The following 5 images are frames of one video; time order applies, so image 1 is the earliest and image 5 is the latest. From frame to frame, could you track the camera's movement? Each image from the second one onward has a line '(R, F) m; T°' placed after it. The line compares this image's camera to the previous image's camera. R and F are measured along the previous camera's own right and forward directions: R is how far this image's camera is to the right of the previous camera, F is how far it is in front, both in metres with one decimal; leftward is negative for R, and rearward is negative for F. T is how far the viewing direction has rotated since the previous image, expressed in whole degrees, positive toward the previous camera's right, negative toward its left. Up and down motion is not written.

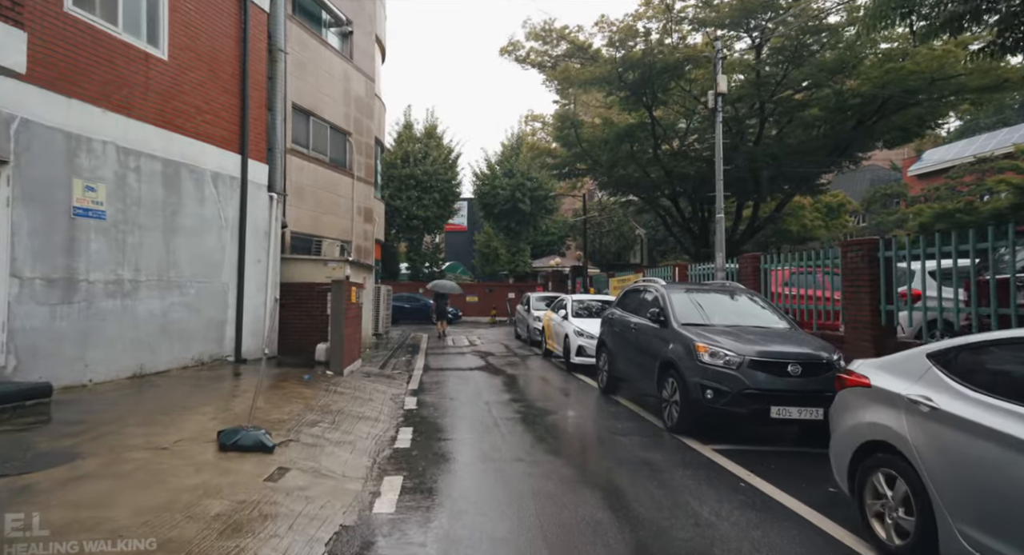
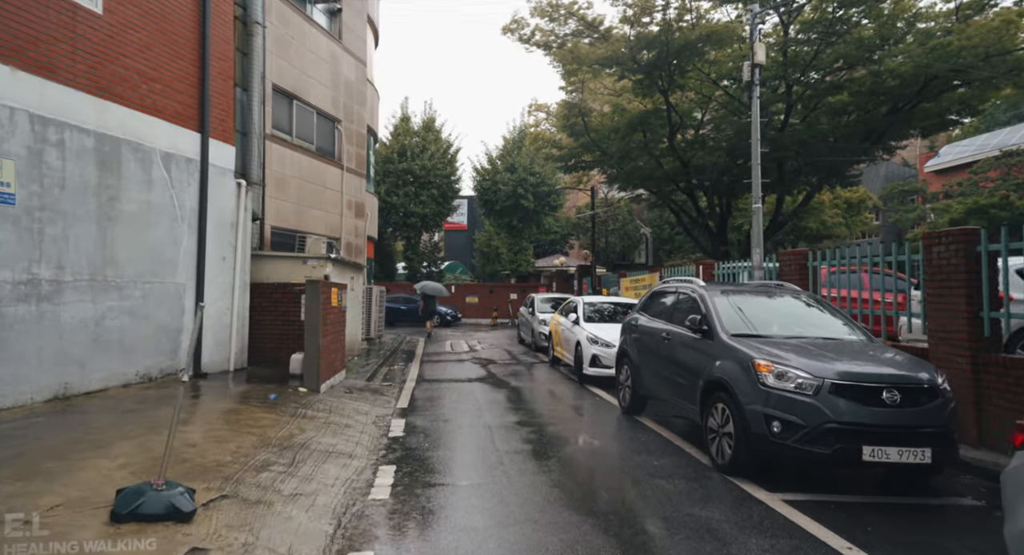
(-0.1, +1.5) m; 0°
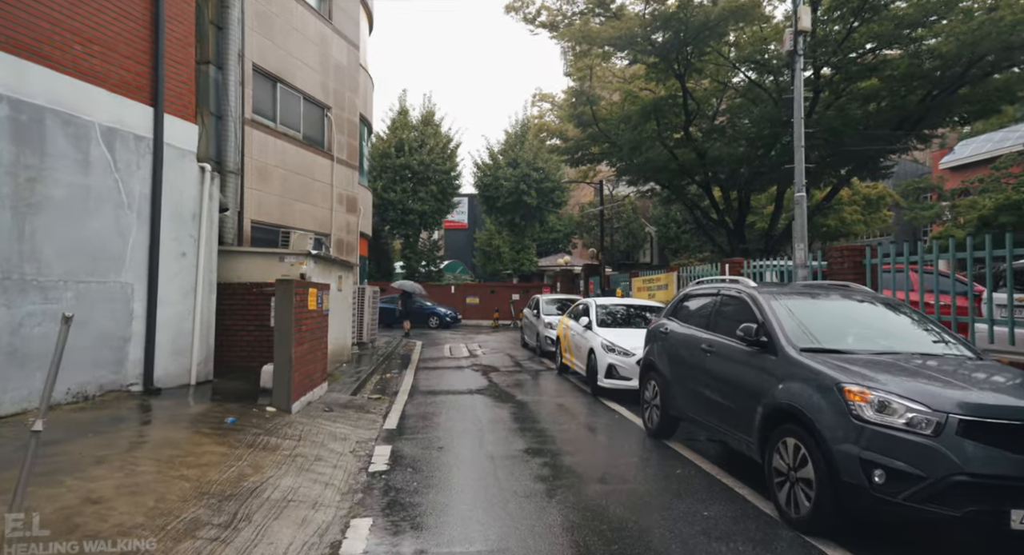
(-0.1, +1.3) m; 0°
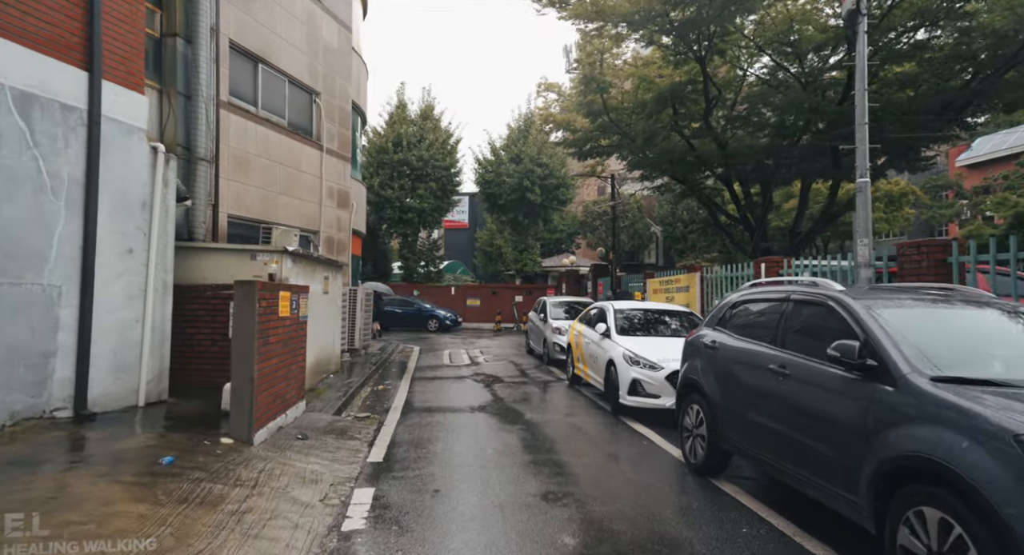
(-0.1, +1.3) m; 0°
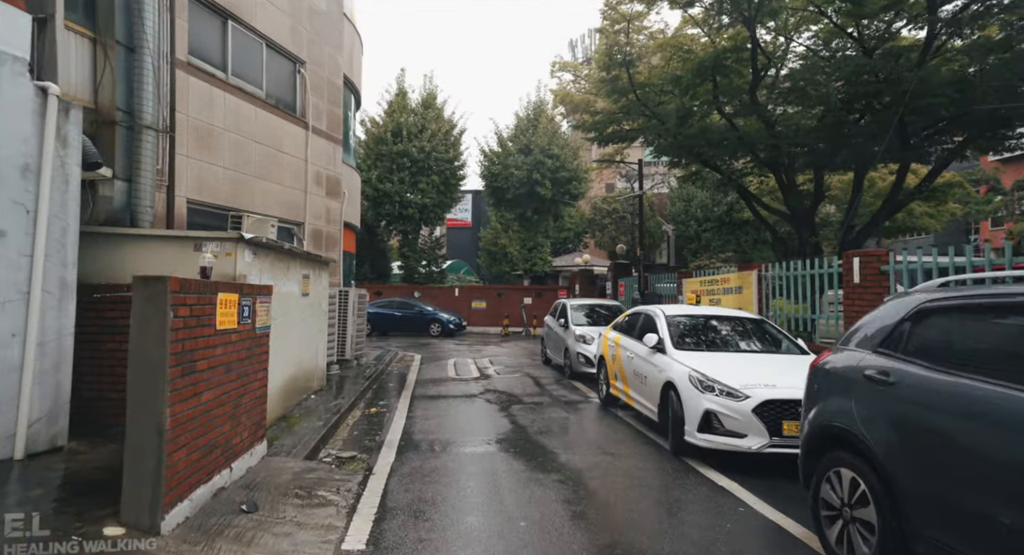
(-0.3, +2.1) m; 0°
